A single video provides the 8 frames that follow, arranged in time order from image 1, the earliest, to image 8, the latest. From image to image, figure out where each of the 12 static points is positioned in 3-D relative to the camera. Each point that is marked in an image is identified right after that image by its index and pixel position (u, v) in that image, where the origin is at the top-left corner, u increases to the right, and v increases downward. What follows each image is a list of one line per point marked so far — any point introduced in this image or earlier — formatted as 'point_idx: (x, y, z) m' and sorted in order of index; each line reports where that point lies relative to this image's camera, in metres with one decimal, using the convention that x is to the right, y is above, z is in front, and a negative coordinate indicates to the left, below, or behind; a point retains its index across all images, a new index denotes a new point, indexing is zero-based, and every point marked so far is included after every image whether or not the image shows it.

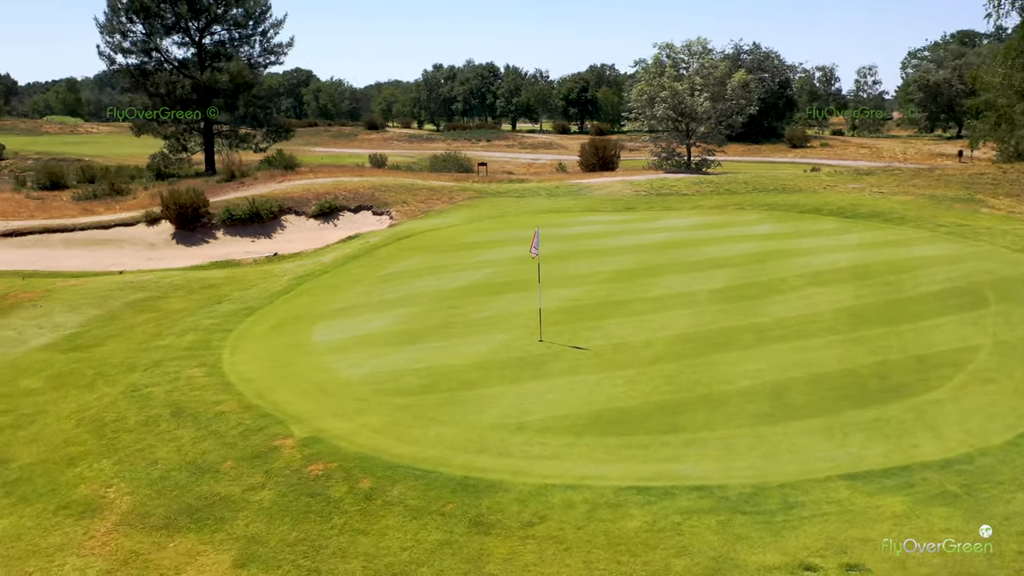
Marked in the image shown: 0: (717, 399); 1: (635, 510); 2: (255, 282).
0: (+2.5, -1.4, +10.0) m
1: (+1.1, -1.9, +7.1) m
2: (-5.7, +0.1, +18.2) m
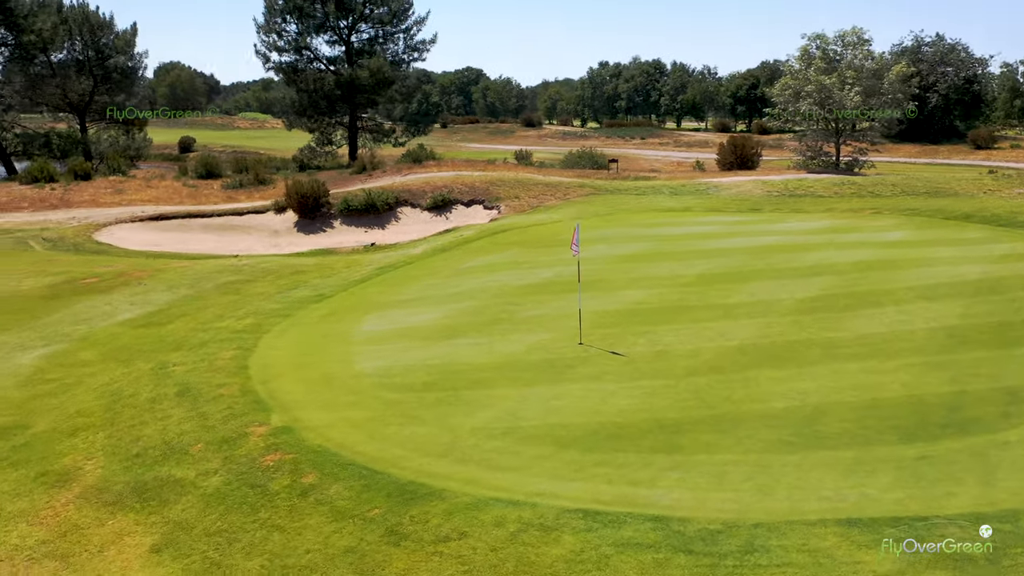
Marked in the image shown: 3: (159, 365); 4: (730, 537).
0: (+2.4, -1.5, +8.9) m
1: (+0.4, -1.9, +6.3) m
2: (-3.9, +0.4, +18.6) m
3: (-4.8, -1.1, +11.0) m
4: (+1.7, -2.0, +6.4) m
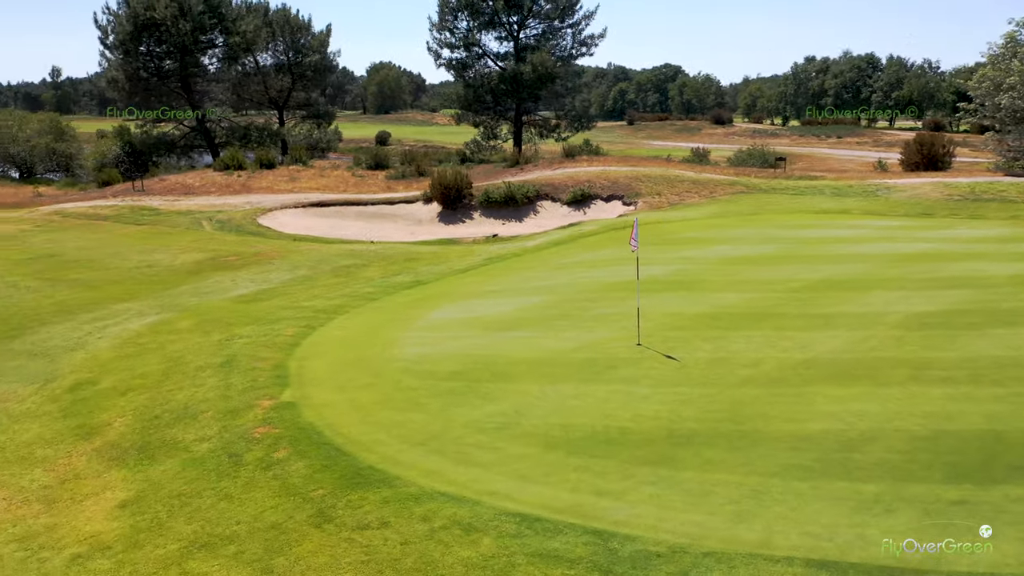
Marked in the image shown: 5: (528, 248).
0: (+2.4, -1.5, +8.0) m
1: (-0.2, -1.8, +6.0) m
2: (-1.4, +0.6, +18.8) m
3: (-4.1, -0.7, +11.7) m
4: (+1.1, -1.9, +5.8) m
5: (+0.4, +0.9, +19.6) m
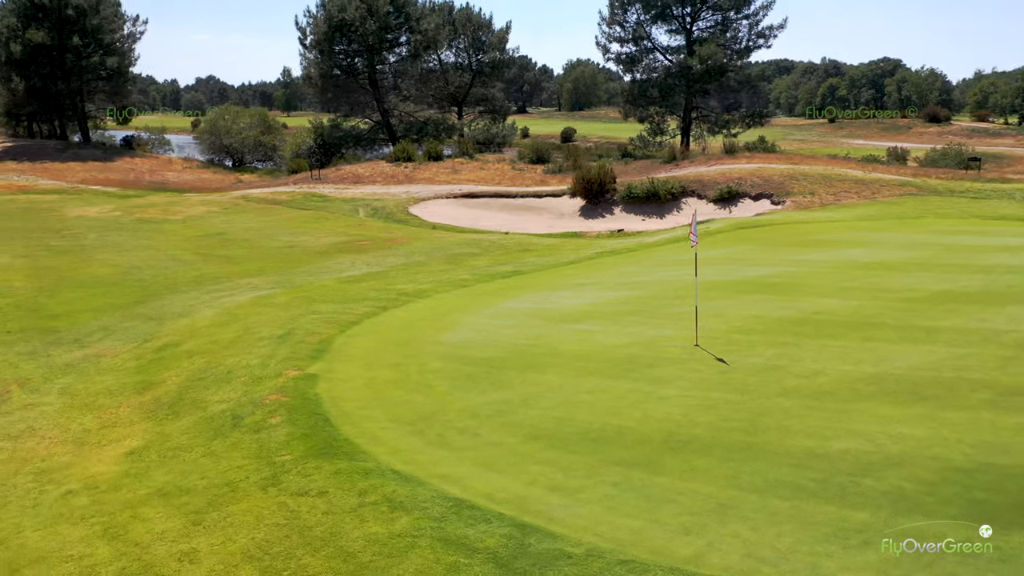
0: (+2.2, -1.5, +7.3) m
1: (-0.8, -1.7, +6.0) m
2: (+1.2, +0.8, +18.7) m
3: (-3.2, -0.4, +12.5) m
4: (+0.4, -1.8, +5.5) m
5: (+3.1, +1.0, +19.1) m
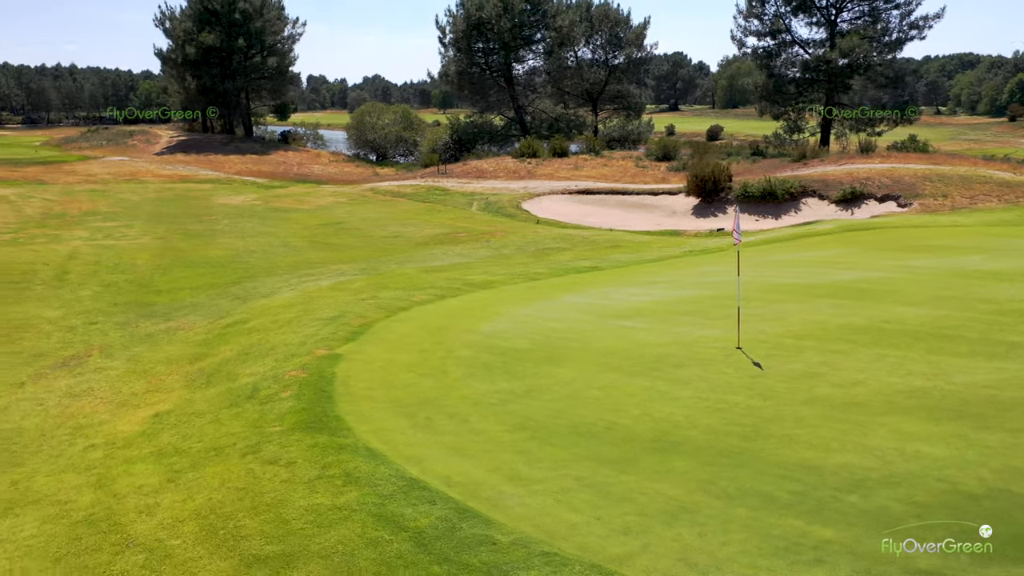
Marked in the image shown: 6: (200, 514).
0: (+2.0, -1.5, +7.0) m
1: (-1.2, -1.5, +6.2) m
2: (+3.1, +0.8, +18.4) m
3: (-2.3, -0.2, +13.0) m
4: (-0.1, -1.8, +5.5) m
5: (+5.1, +1.0, +18.3) m
6: (-2.2, -1.6, +5.9) m
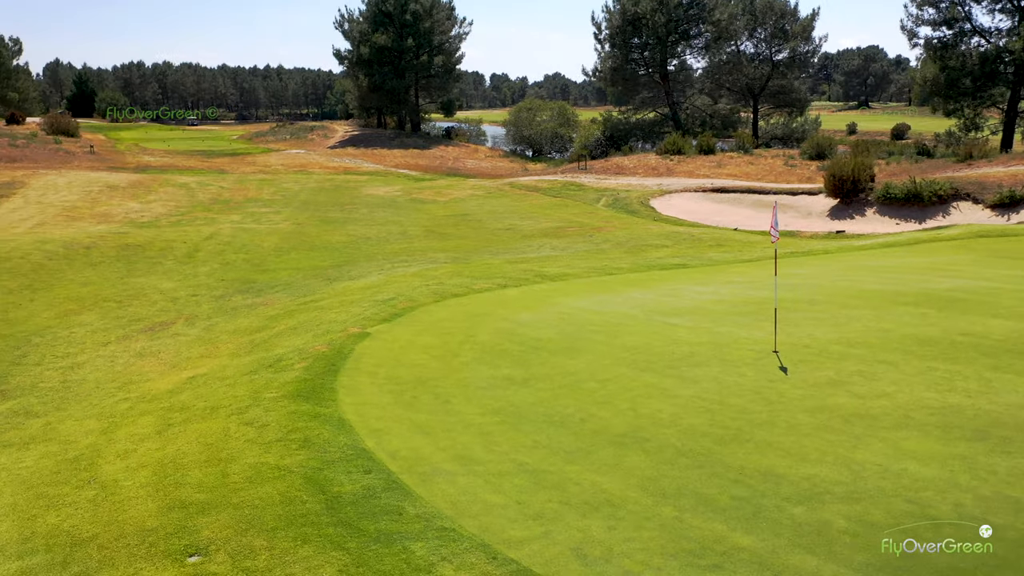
0: (+1.6, -1.4, +6.7) m
1: (-1.7, -1.4, +6.6) m
2: (+5.2, +0.8, +17.6) m
3: (-1.3, +0.1, +13.5) m
4: (-0.8, -1.6, +5.7) m
5: (+7.1, +0.8, +17.1) m
6: (-2.8, -1.4, +6.5) m
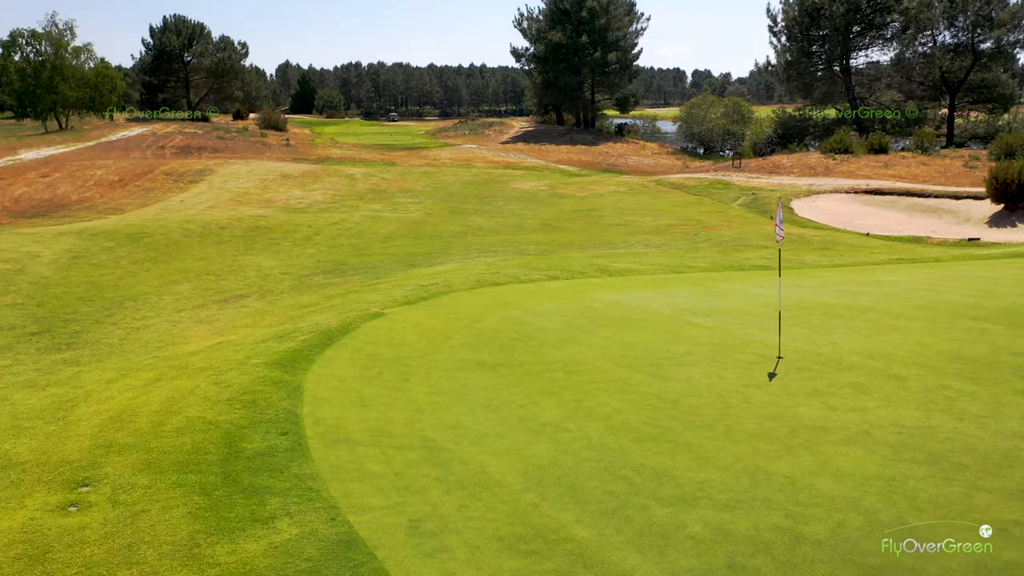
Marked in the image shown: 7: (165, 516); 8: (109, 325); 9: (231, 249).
0: (+0.8, -1.4, +6.6) m
1: (-2.4, -1.1, +7.2) m
2: (+6.9, +0.6, +16.4) m
3: (-0.4, +0.3, +13.9) m
4: (-1.8, -1.4, +6.2) m
5: (+8.6, +0.6, +15.5) m
6: (-3.5, -1.1, +7.5) m
7: (-2.3, -1.5, +5.5) m
8: (-5.6, -0.5, +11.5) m
9: (-6.1, +0.8, +17.7) m
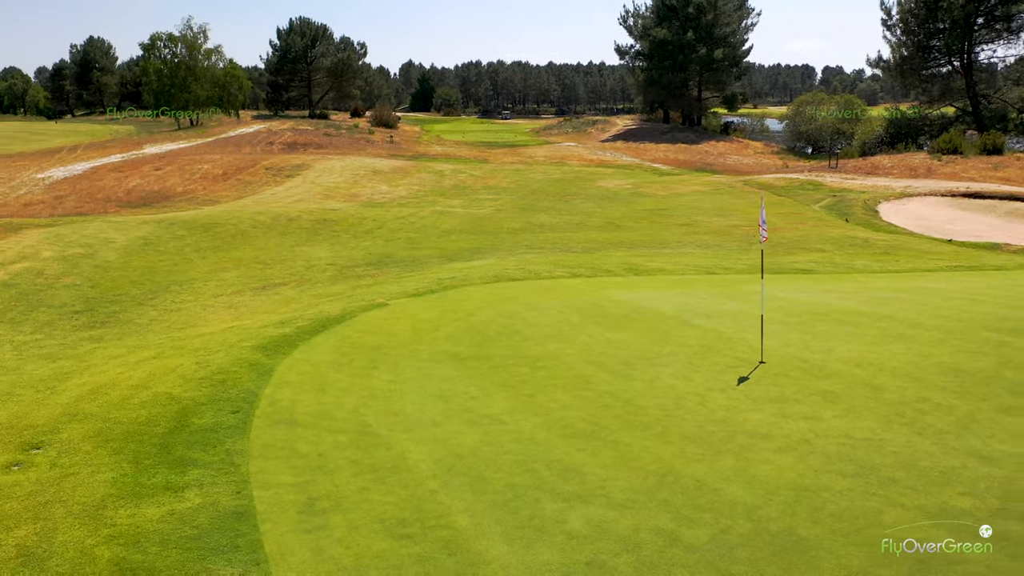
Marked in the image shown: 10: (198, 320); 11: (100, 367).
0: (+0.2, -1.3, +6.7) m
1: (-2.9, -1.0, +7.7) m
2: (+7.6, +0.5, +15.5) m
3: (0.0, +0.3, +14.0) m
4: (-2.5, -1.3, +6.6) m
5: (+9.2, +0.4, +14.3) m
6: (-4.0, -0.9, +8.1) m
7: (-3.1, -1.4, +6.0) m
8: (-5.5, -0.3, +12.4) m
9: (-5.0, +1.1, +18.6) m
10: (-4.4, -0.5, +11.5) m
11: (-4.4, -0.9, +8.7) m
